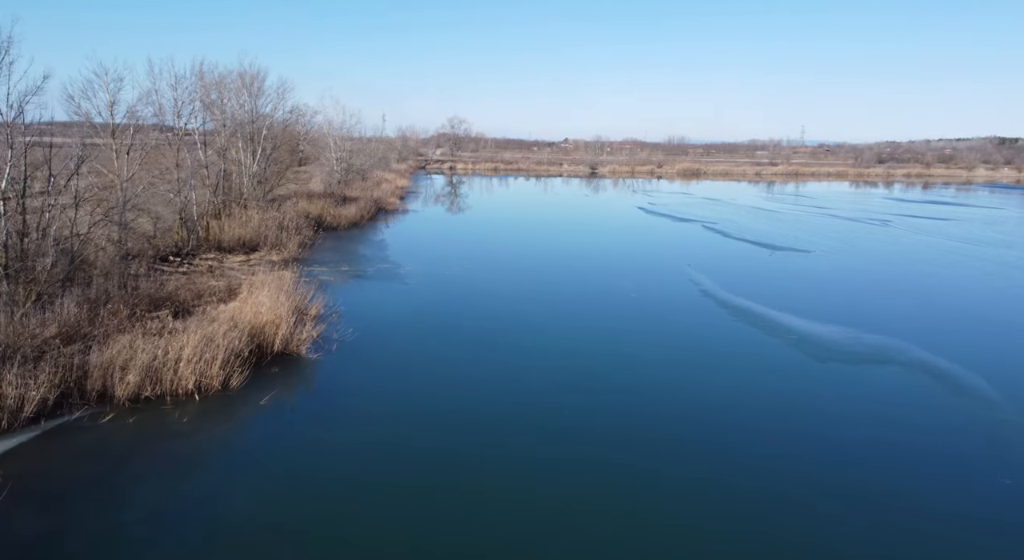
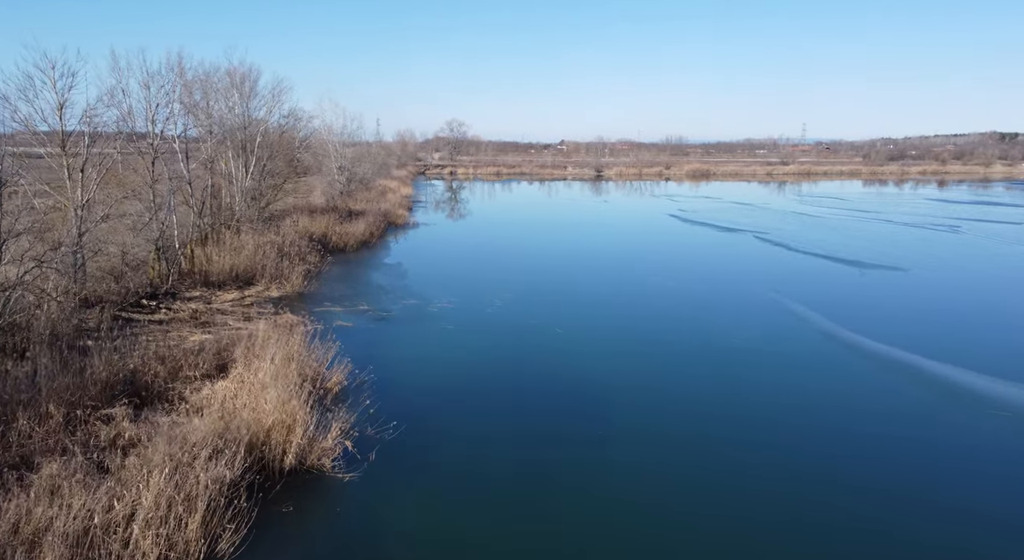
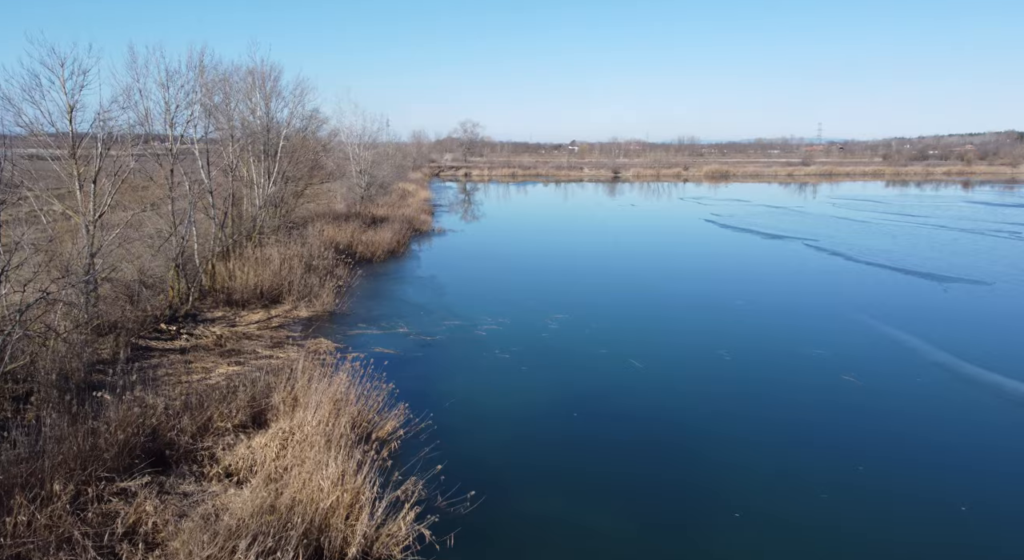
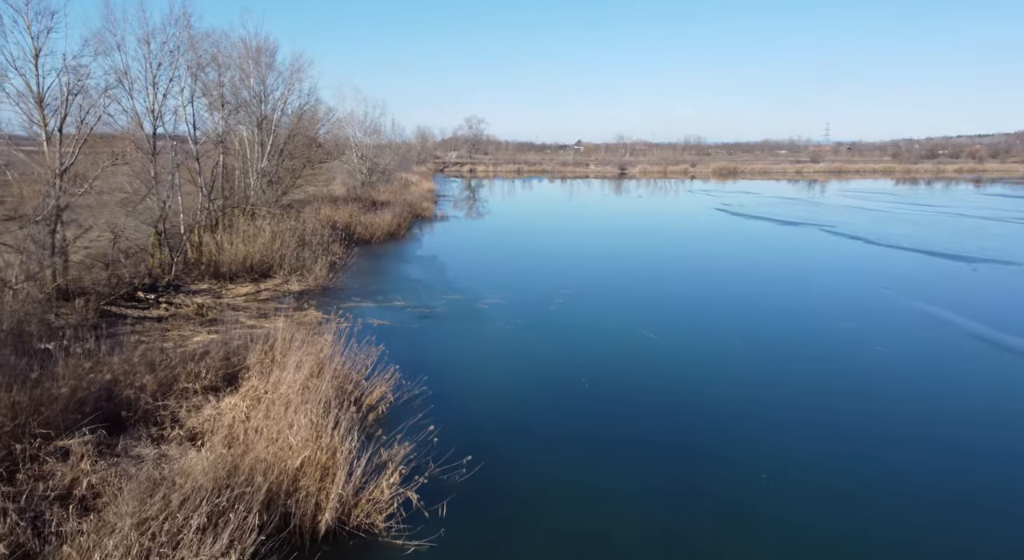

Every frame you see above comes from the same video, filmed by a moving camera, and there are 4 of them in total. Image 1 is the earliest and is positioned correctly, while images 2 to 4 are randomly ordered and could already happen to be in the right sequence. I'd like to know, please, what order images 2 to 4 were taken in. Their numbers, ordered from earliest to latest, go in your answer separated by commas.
2, 3, 4
